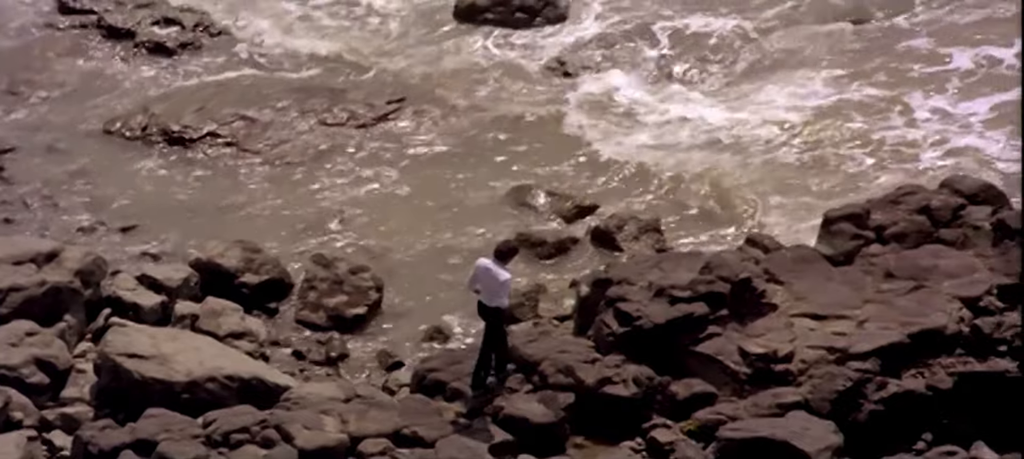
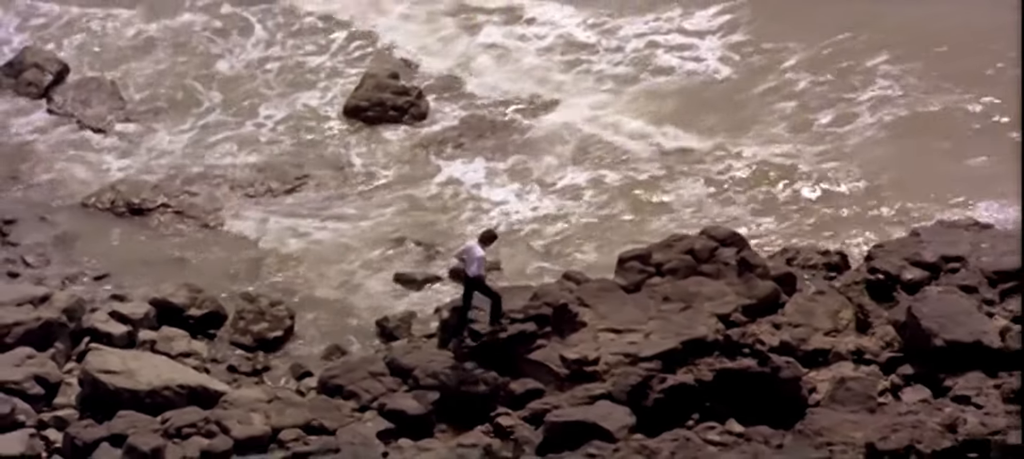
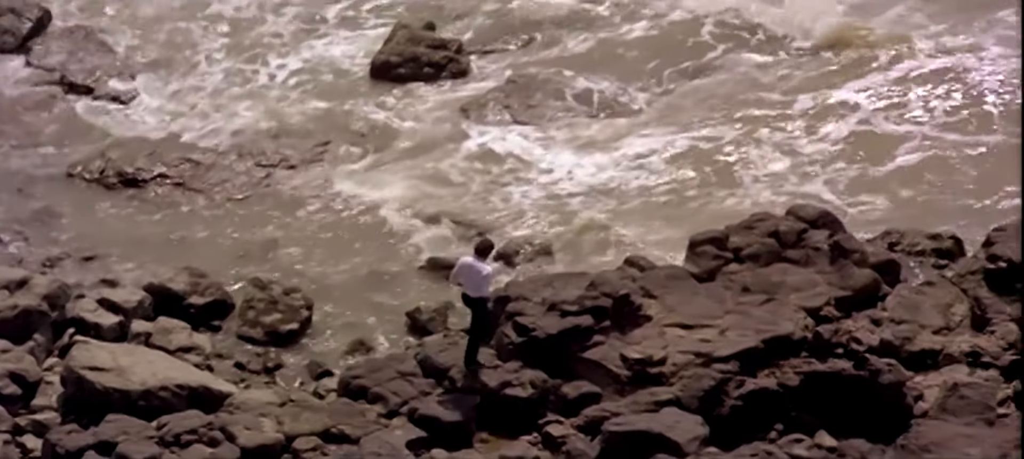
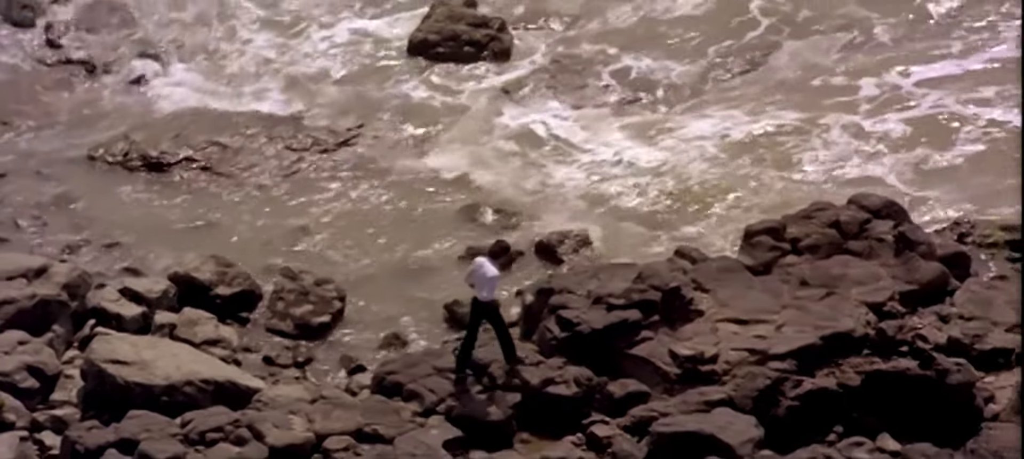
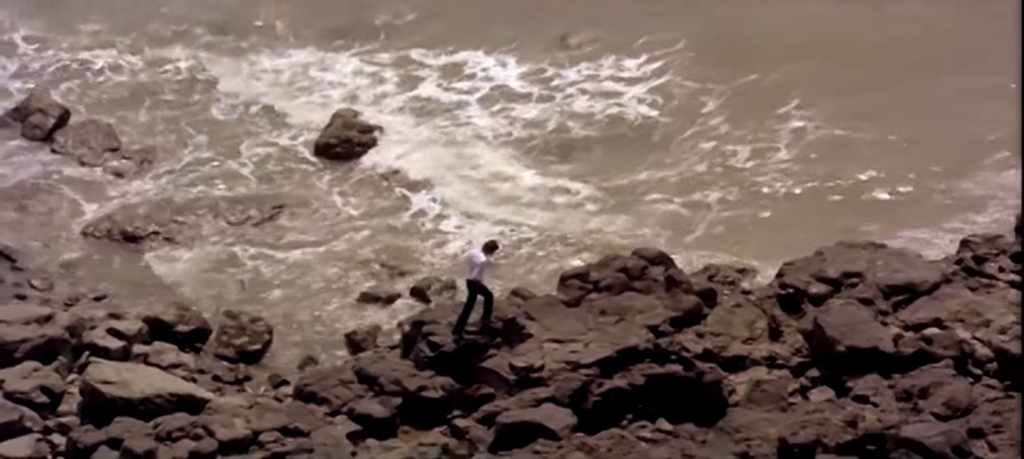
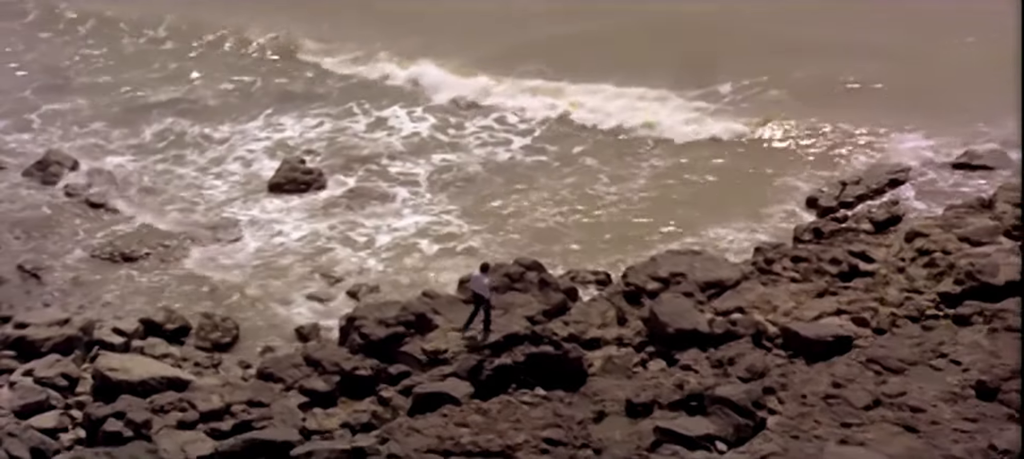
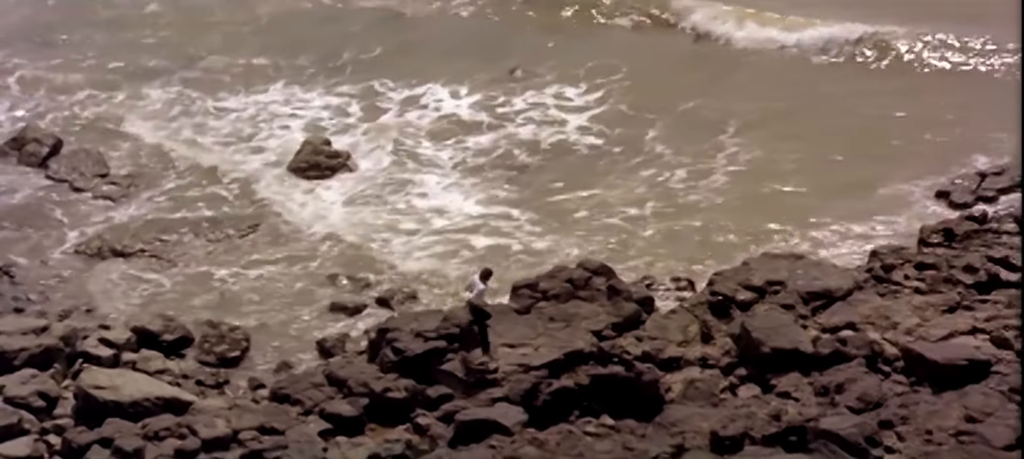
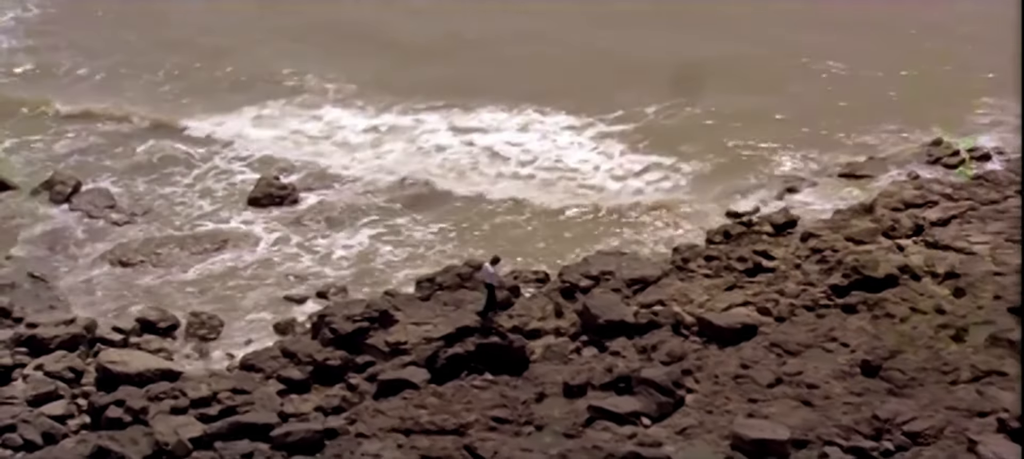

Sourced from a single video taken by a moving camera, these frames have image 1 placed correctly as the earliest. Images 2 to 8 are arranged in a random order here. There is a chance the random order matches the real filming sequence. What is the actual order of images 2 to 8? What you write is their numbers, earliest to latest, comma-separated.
4, 3, 2, 5, 7, 6, 8
